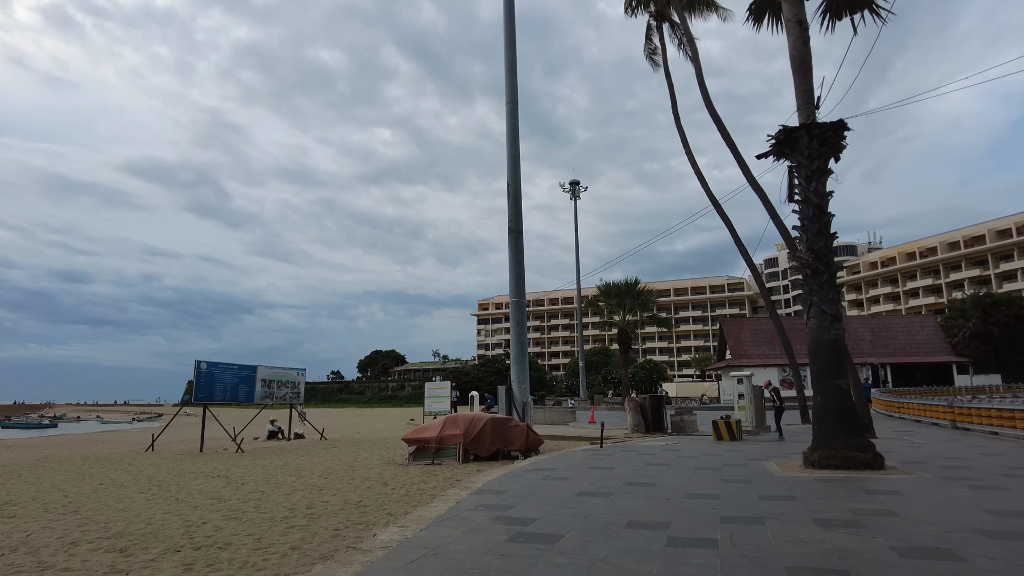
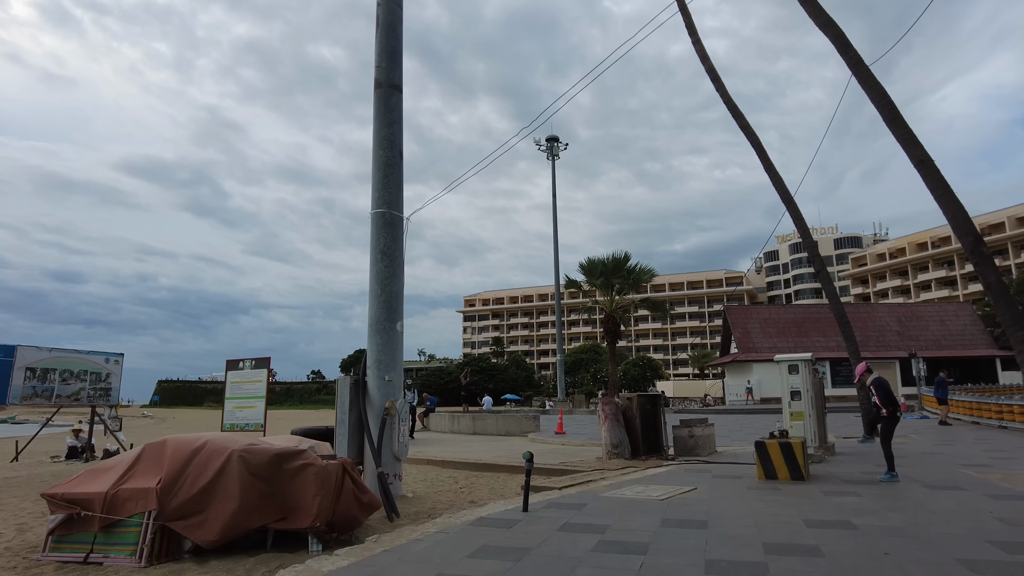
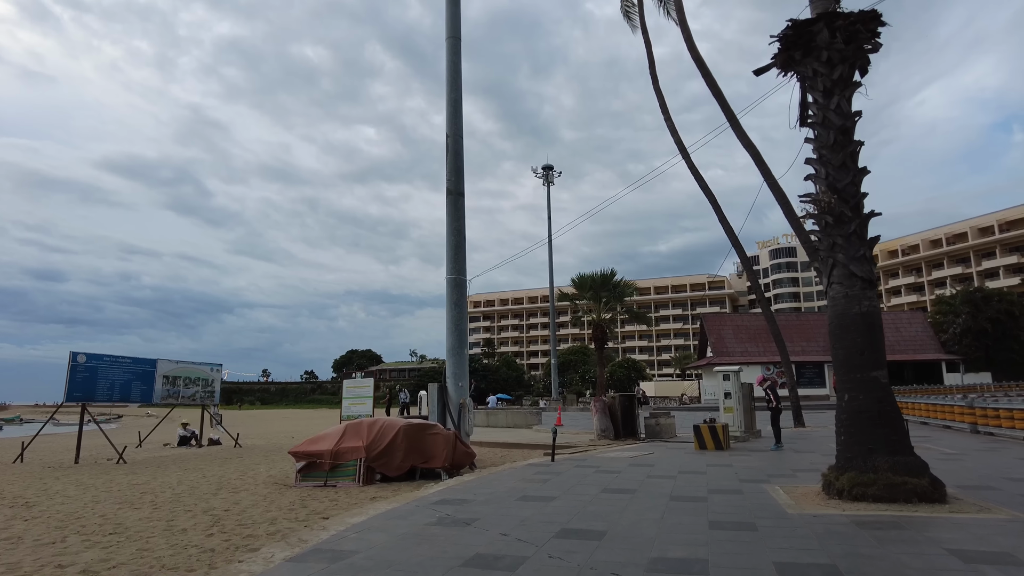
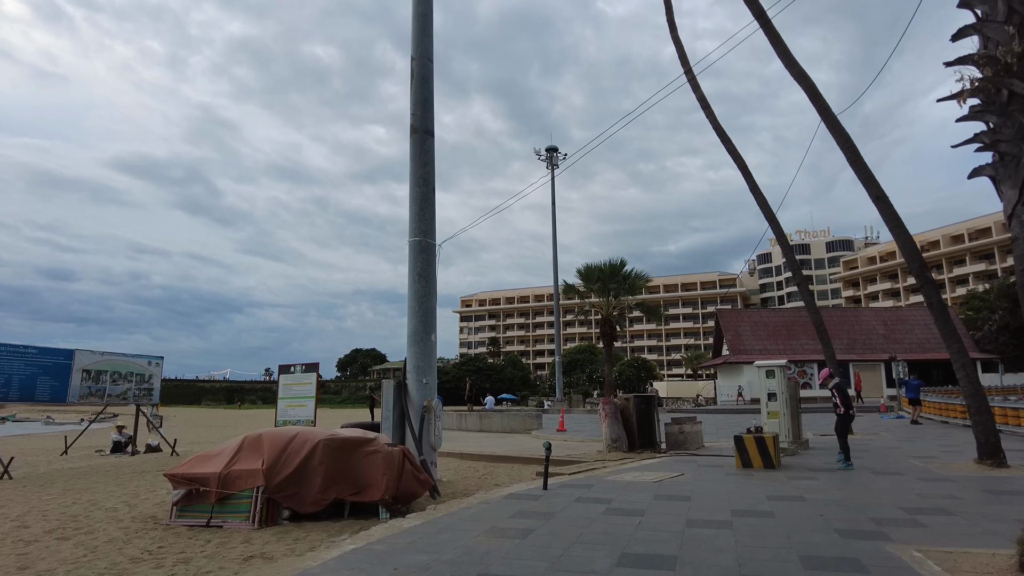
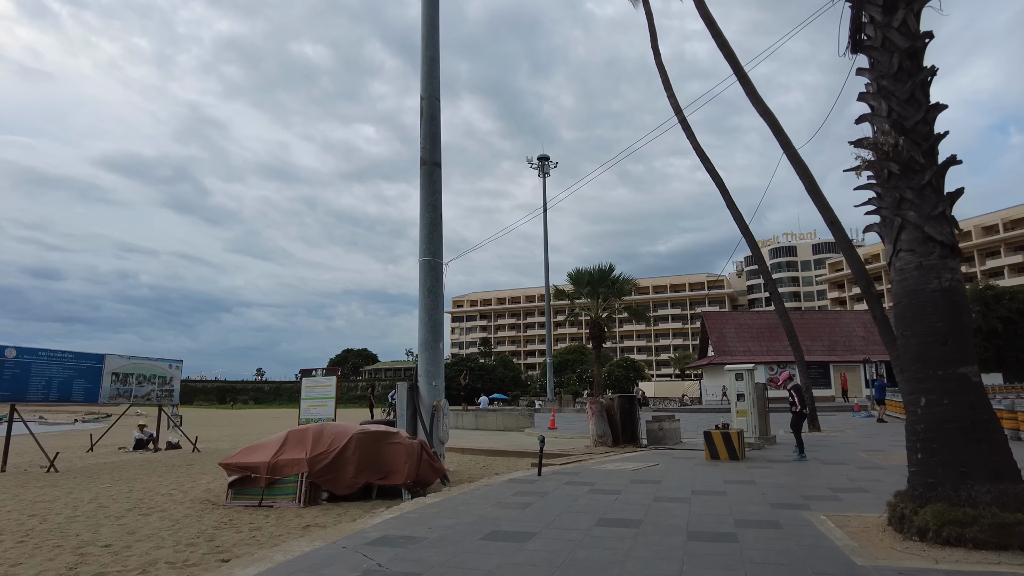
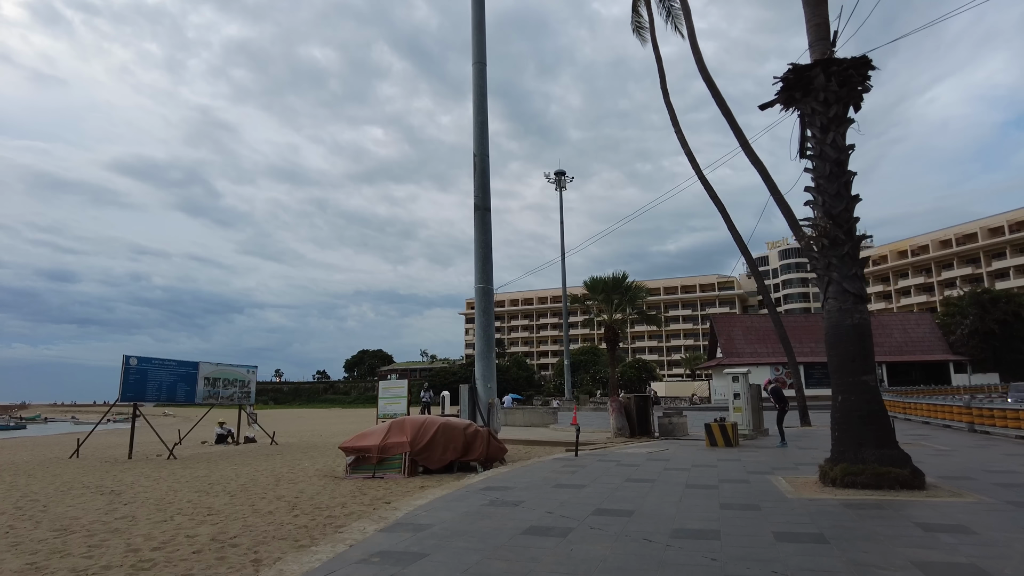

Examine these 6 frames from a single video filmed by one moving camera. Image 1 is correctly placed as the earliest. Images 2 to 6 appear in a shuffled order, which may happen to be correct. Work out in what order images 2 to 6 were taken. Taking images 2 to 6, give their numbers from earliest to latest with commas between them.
6, 3, 5, 4, 2
